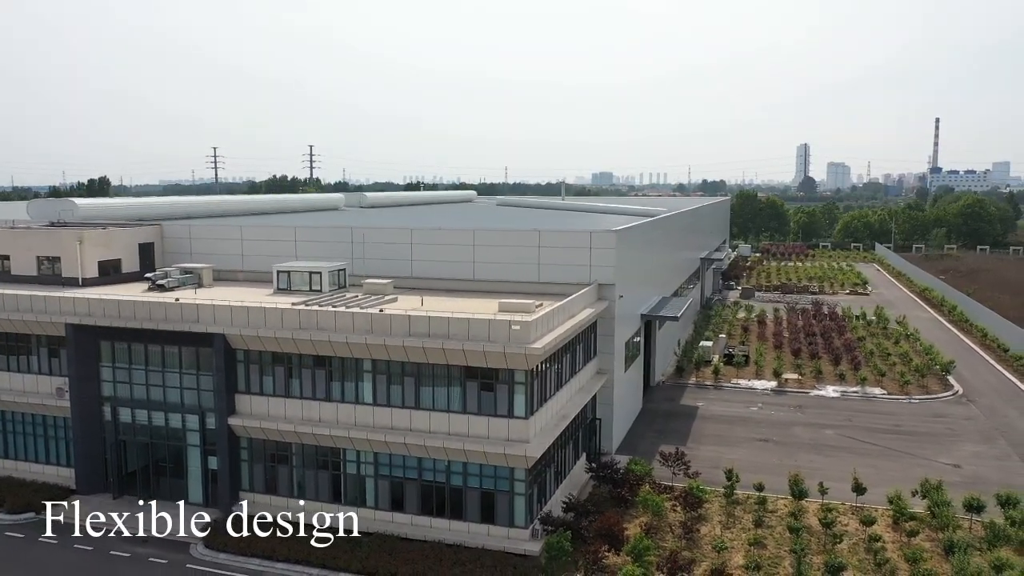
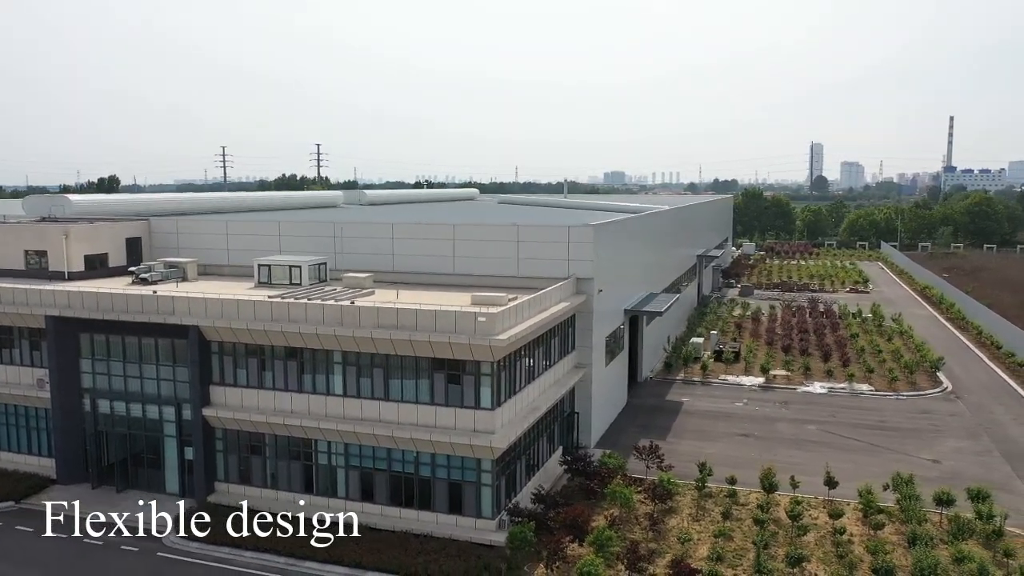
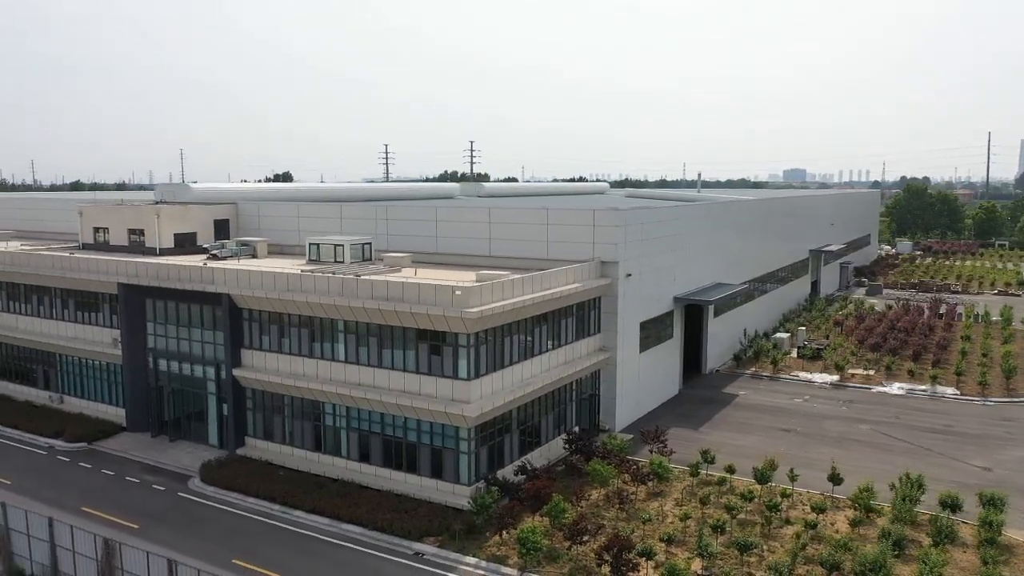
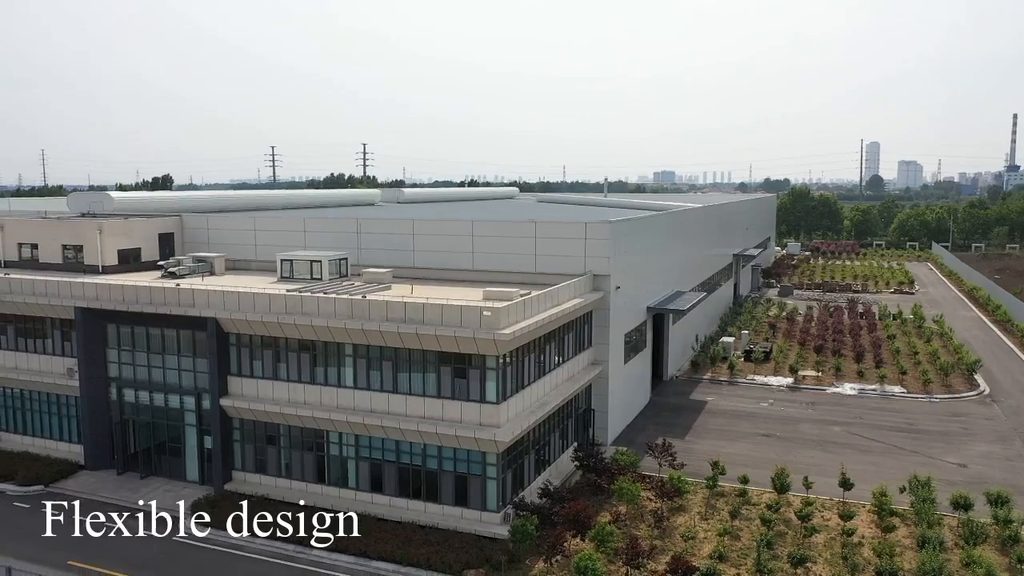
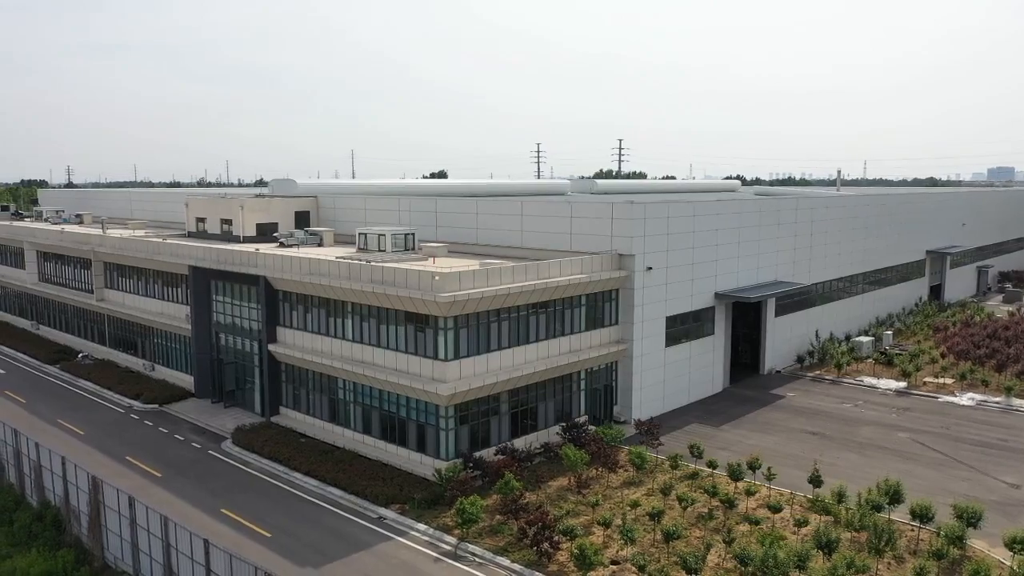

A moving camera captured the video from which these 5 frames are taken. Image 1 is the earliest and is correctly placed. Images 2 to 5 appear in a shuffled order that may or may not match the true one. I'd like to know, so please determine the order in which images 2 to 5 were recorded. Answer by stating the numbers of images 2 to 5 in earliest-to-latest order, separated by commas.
2, 4, 3, 5
